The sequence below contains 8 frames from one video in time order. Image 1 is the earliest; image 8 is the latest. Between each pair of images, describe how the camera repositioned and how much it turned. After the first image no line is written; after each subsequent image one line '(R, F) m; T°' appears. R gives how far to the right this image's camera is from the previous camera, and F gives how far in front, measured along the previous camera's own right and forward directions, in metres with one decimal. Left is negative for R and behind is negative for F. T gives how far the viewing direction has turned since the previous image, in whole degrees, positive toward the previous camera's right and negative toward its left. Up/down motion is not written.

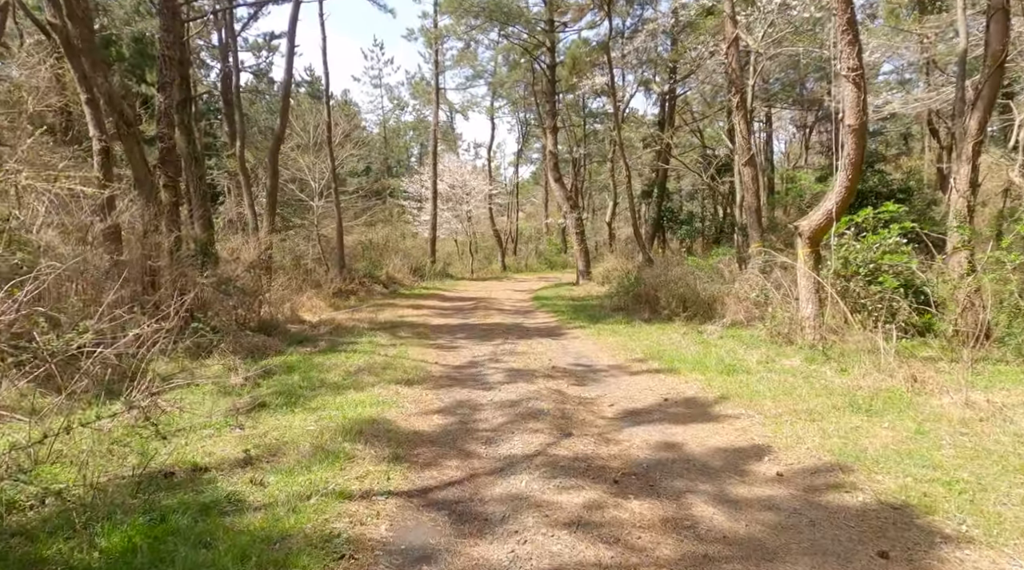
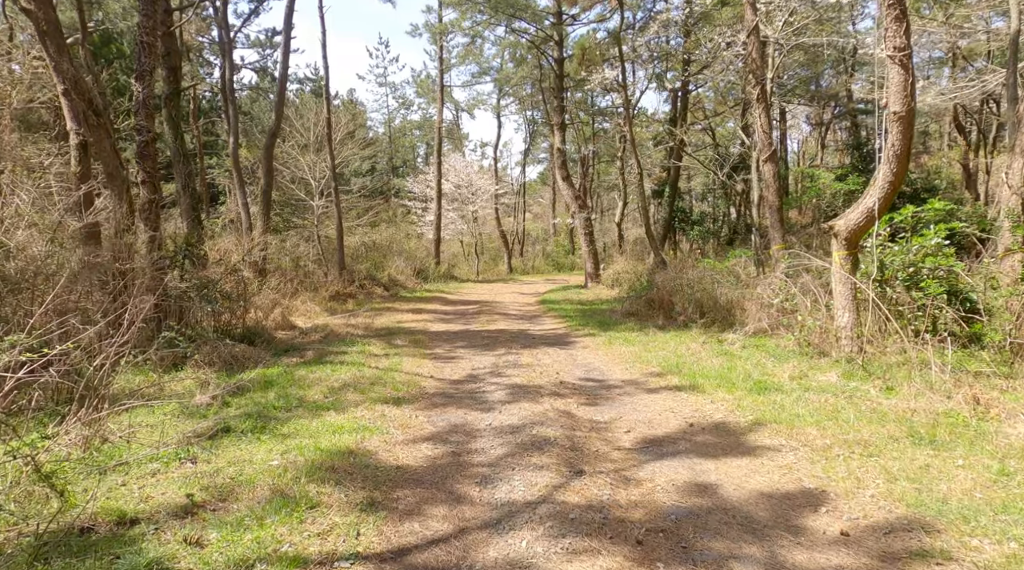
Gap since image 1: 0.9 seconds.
(0.0, +1.0) m; -1°
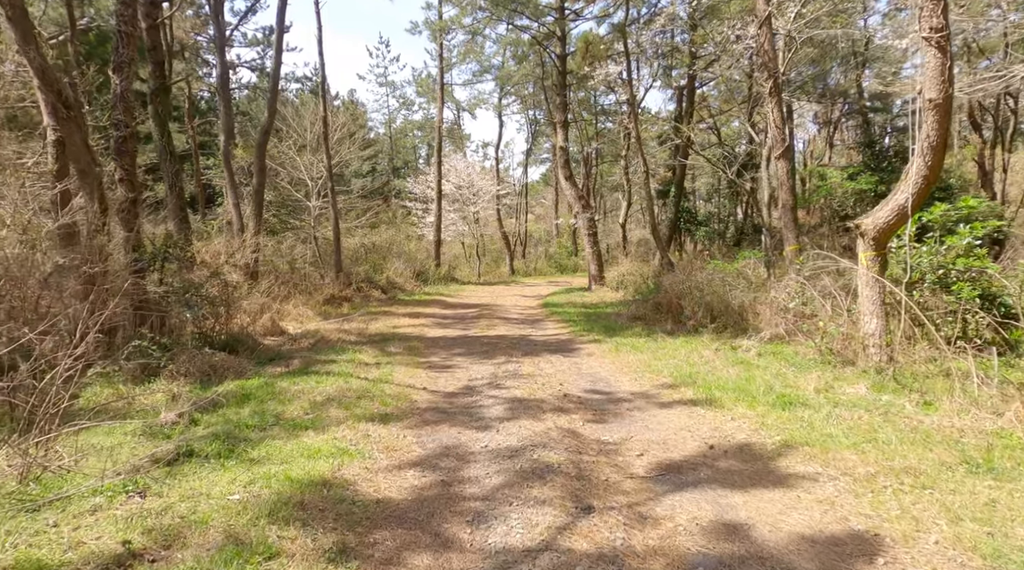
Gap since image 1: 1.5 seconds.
(0.0, +0.7) m; 0°
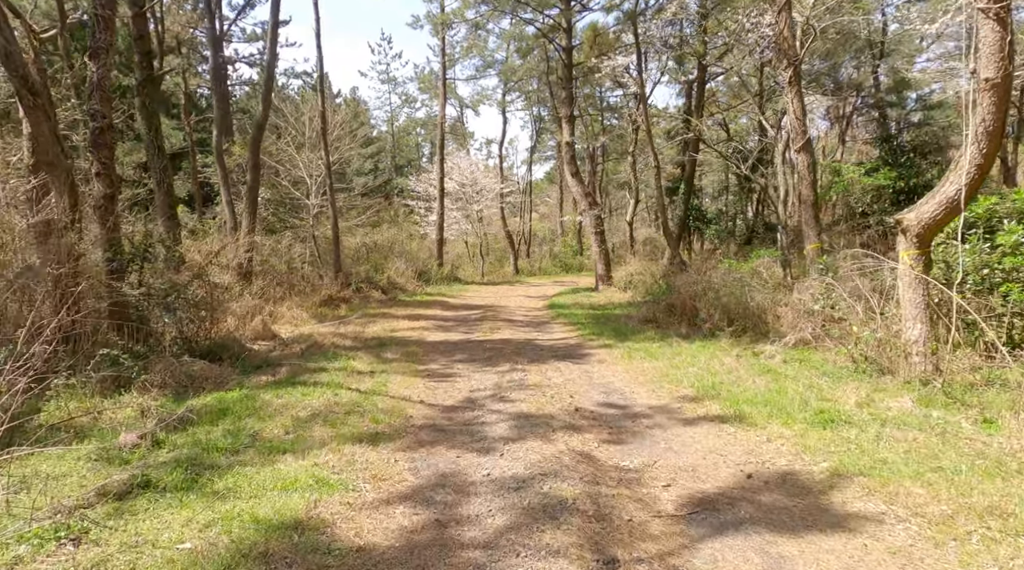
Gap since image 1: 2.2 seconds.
(0.0, +0.8) m; 0°
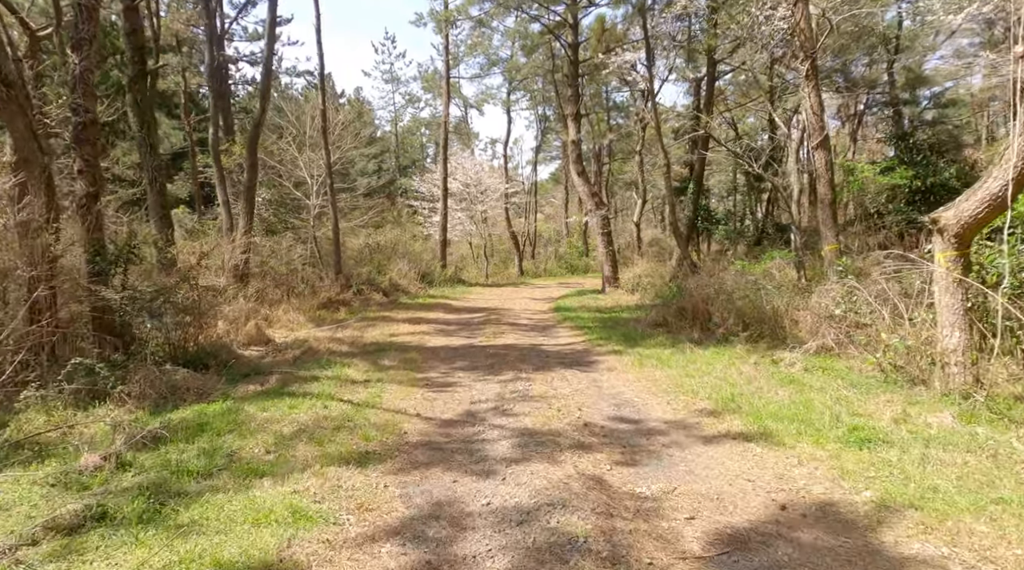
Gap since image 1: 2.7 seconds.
(0.0, +0.6) m; 0°
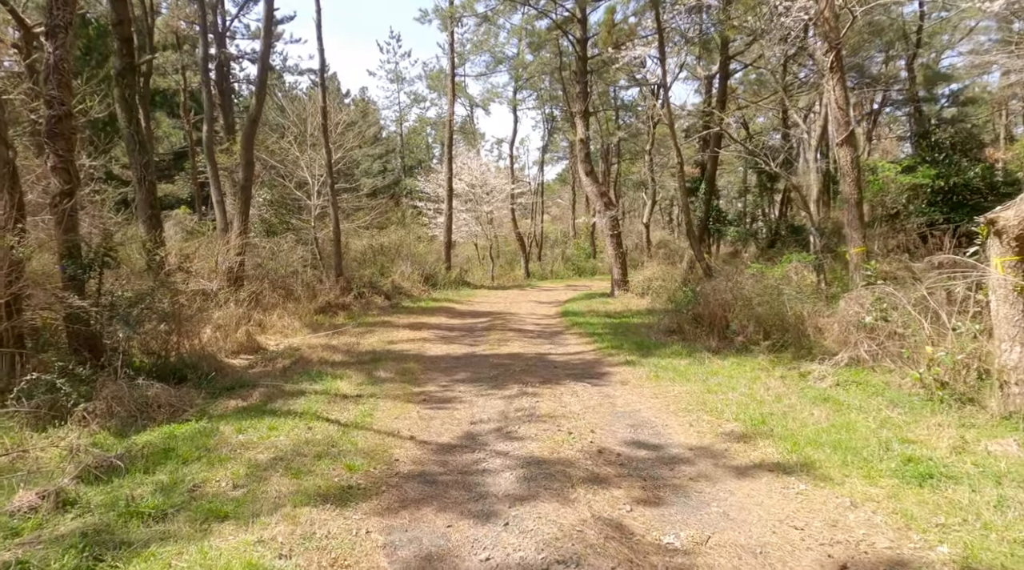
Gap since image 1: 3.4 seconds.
(0.0, +0.8) m; 0°
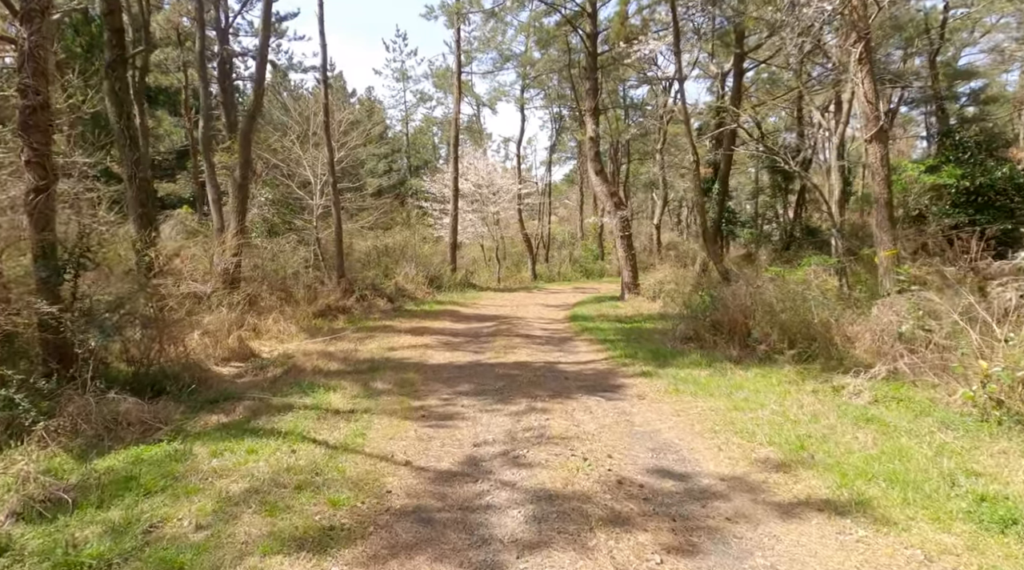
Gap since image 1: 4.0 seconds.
(0.0, +0.7) m; 0°
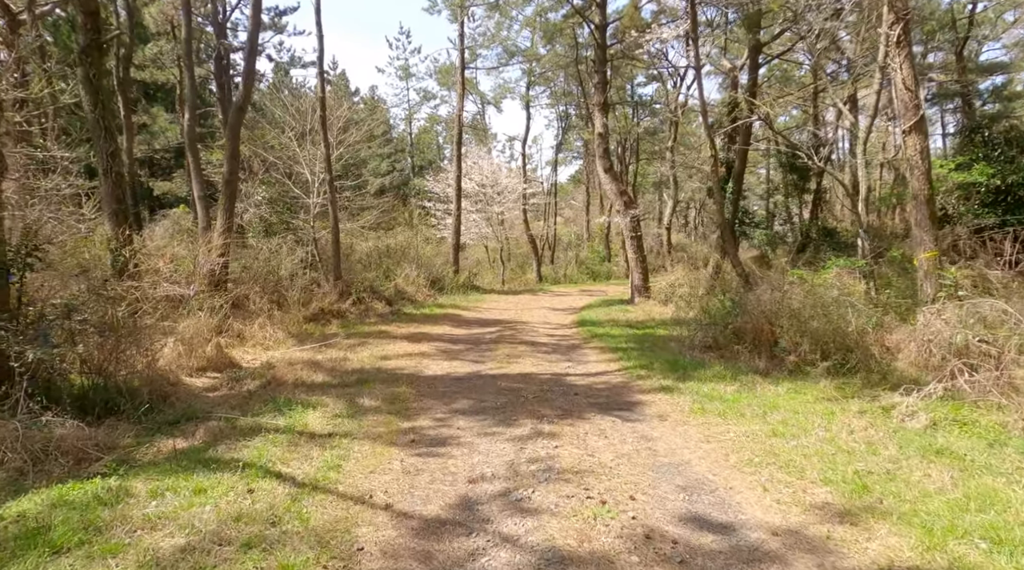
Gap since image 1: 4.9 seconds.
(0.0, +1.0) m; 0°
